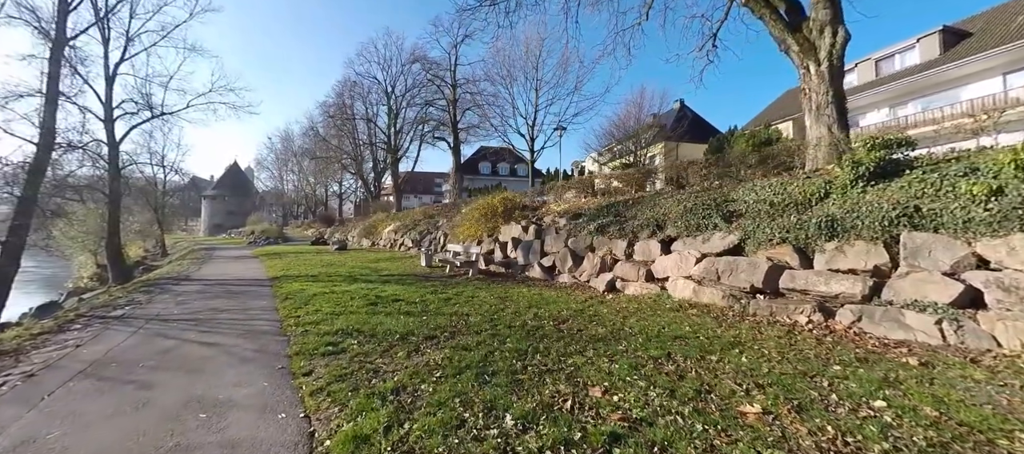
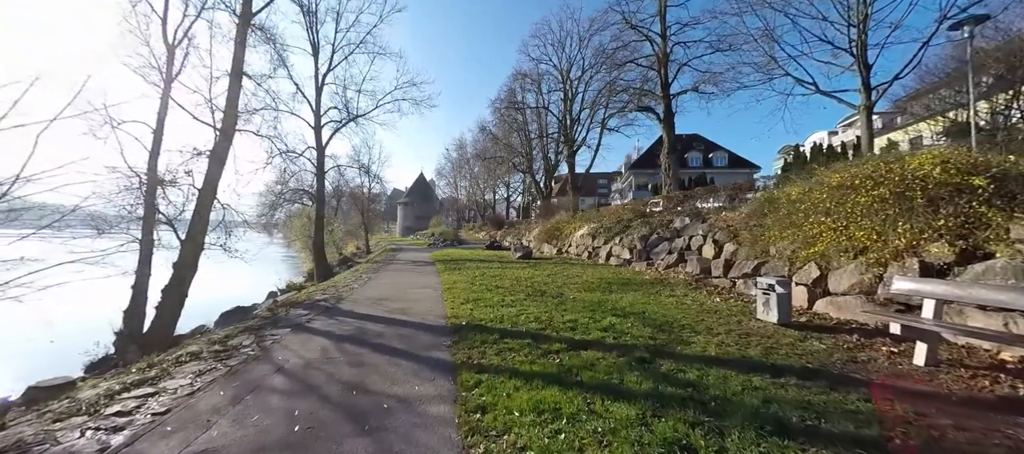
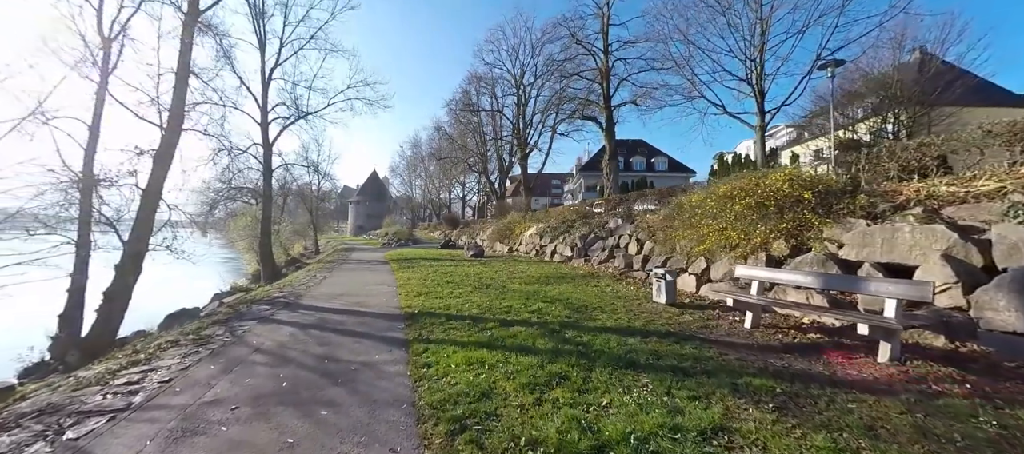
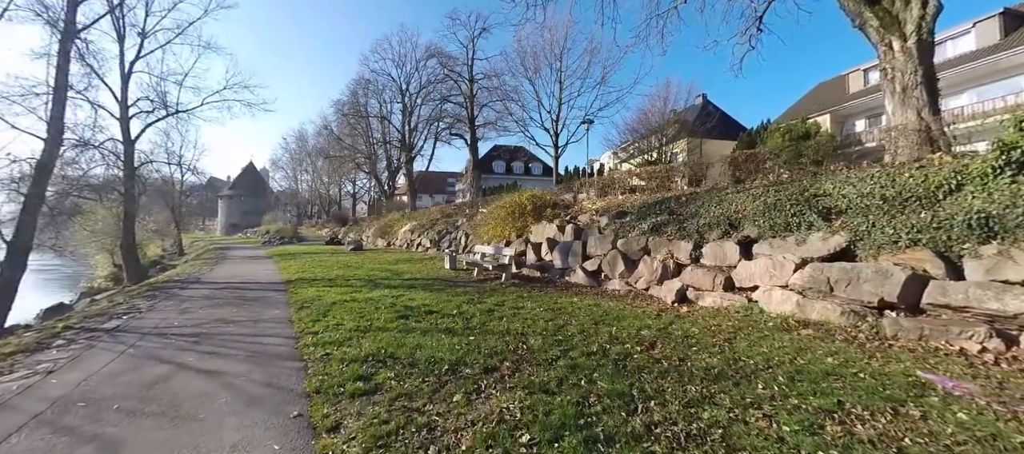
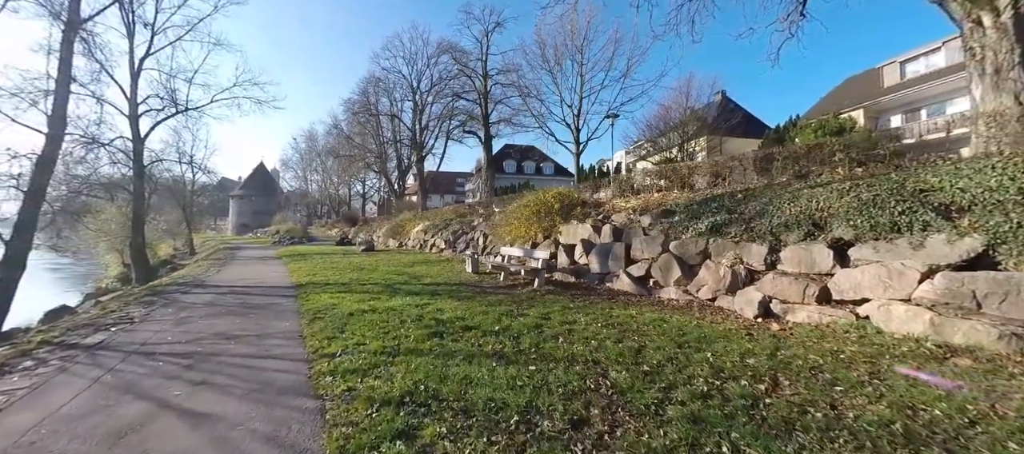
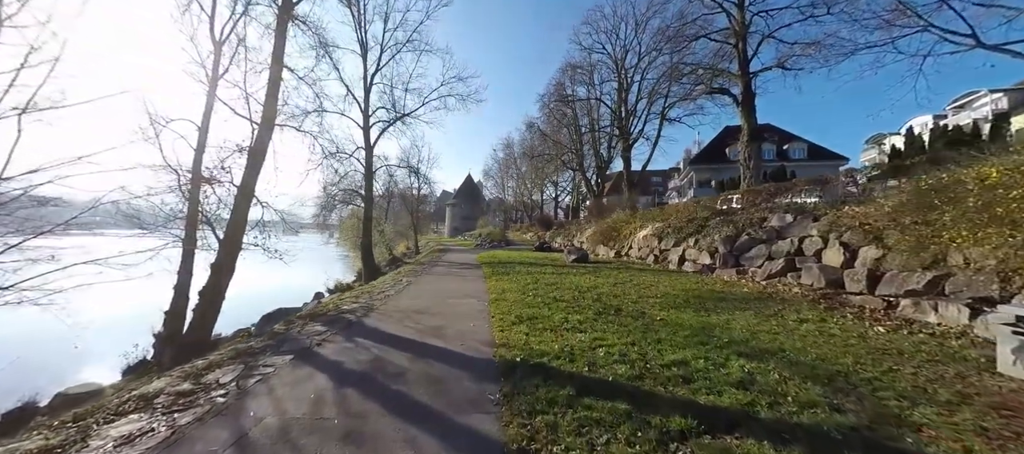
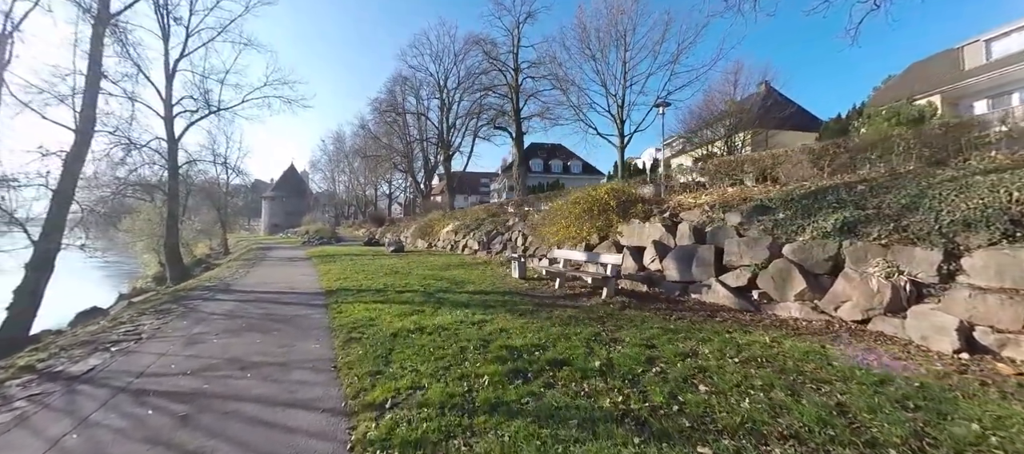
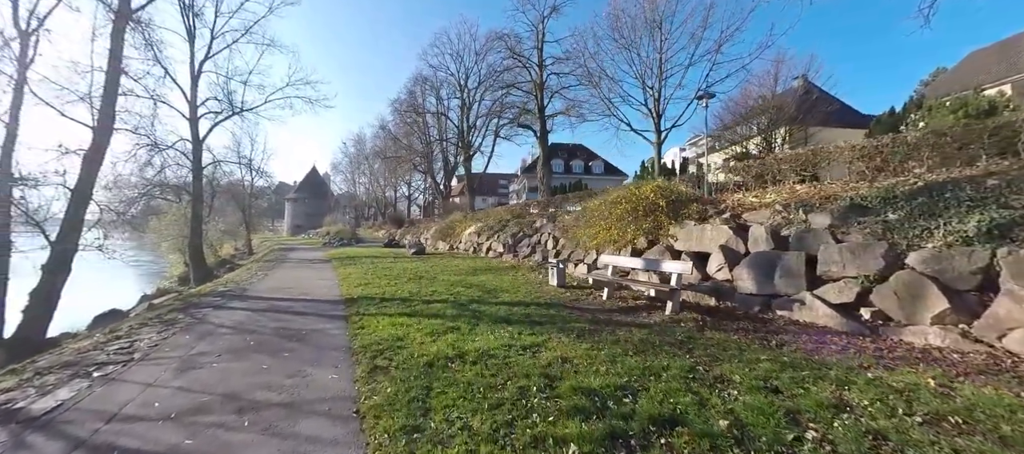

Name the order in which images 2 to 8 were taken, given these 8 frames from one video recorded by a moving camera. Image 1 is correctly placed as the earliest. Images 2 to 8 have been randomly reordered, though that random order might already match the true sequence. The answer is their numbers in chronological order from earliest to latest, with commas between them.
4, 5, 7, 8, 3, 2, 6
